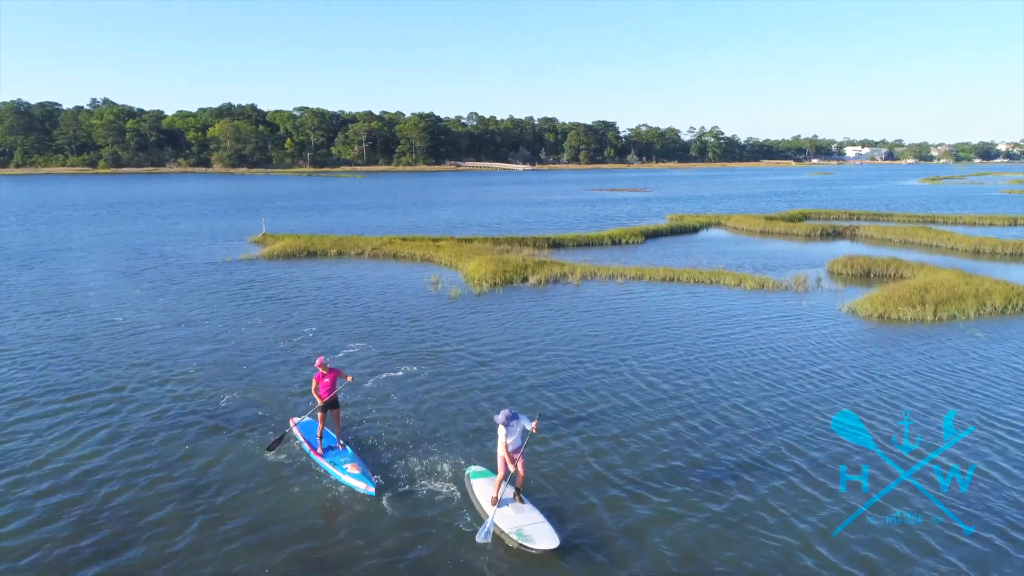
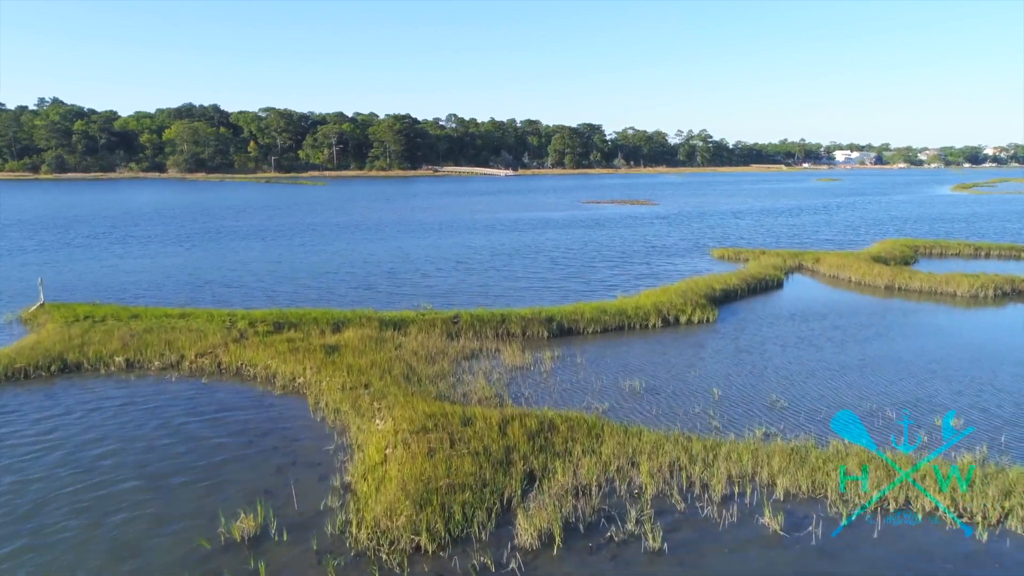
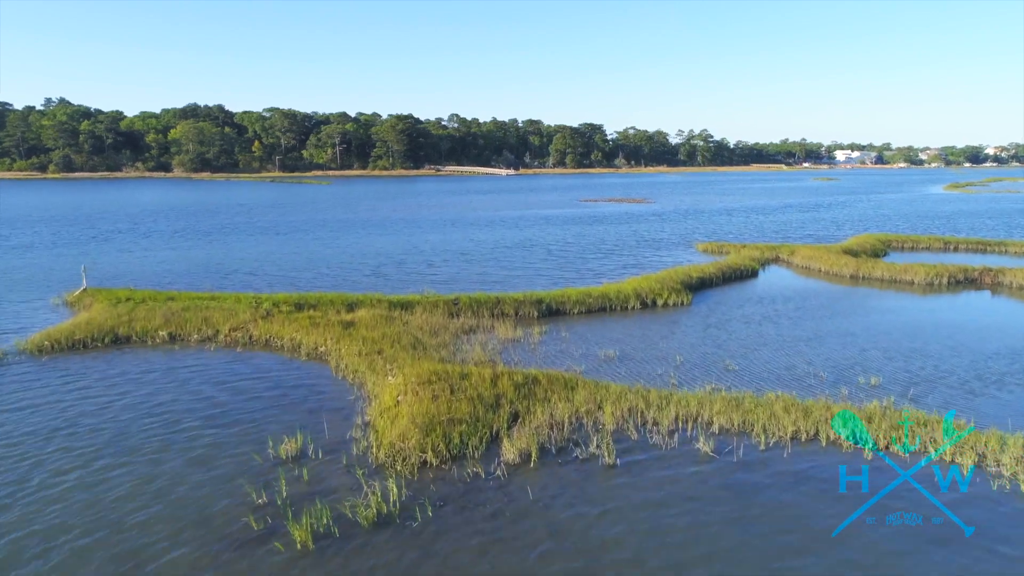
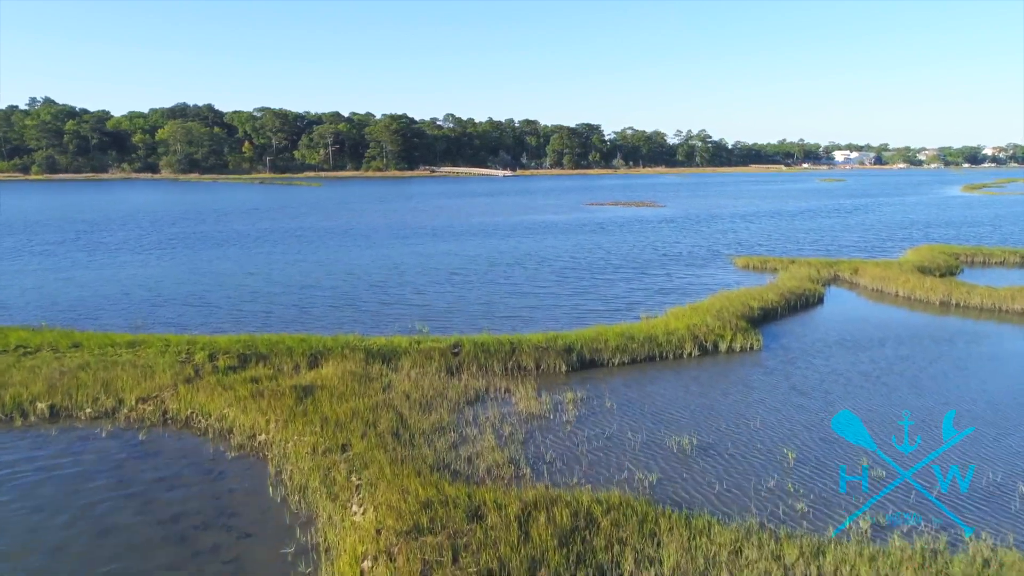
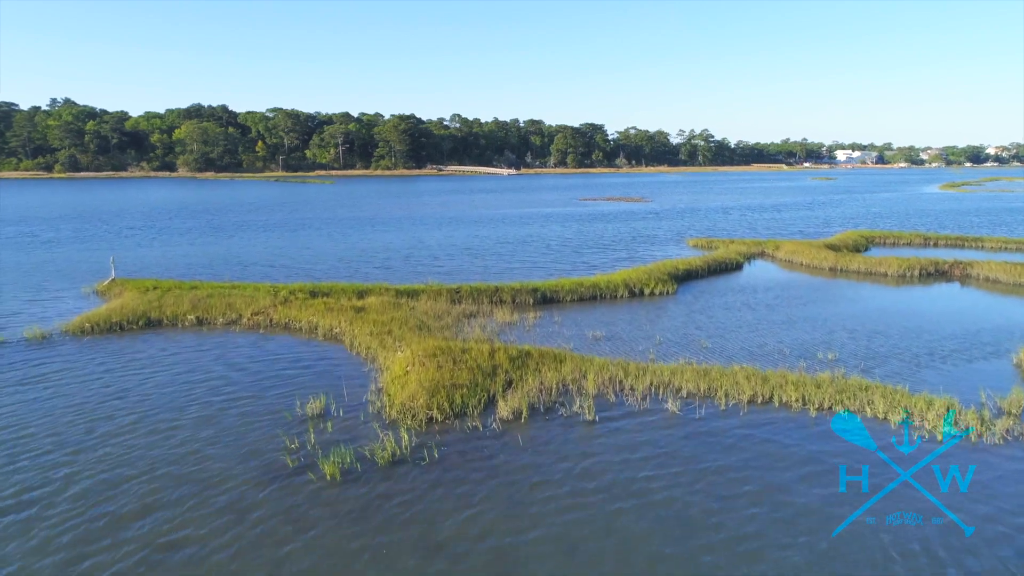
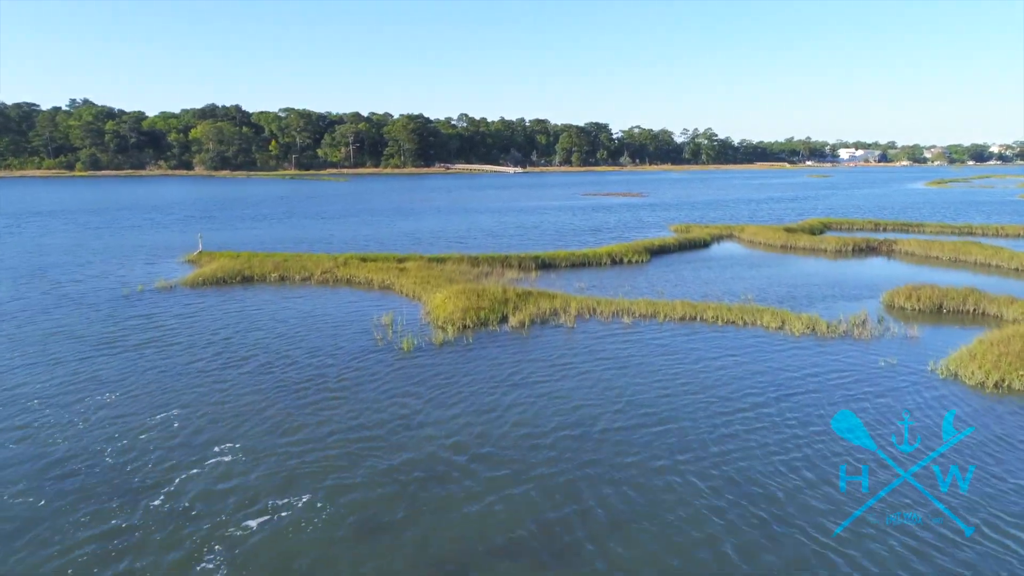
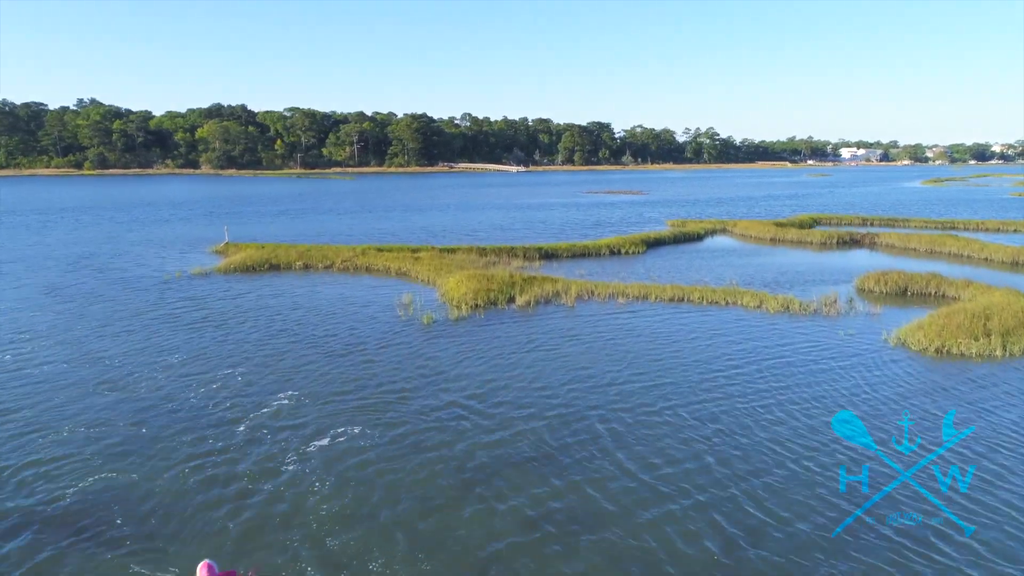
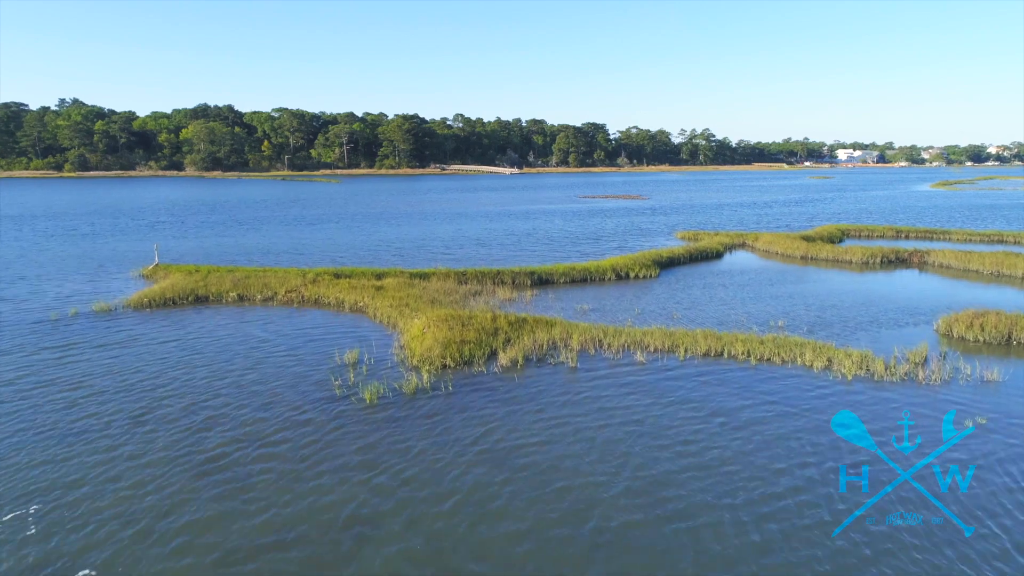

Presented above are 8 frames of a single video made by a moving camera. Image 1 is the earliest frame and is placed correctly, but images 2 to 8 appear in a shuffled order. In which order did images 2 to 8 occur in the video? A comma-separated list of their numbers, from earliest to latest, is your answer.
7, 6, 8, 5, 3, 2, 4
